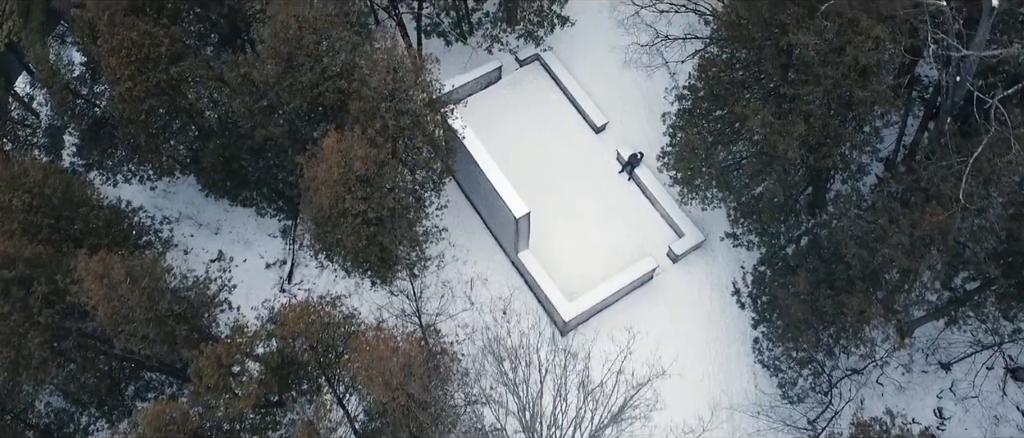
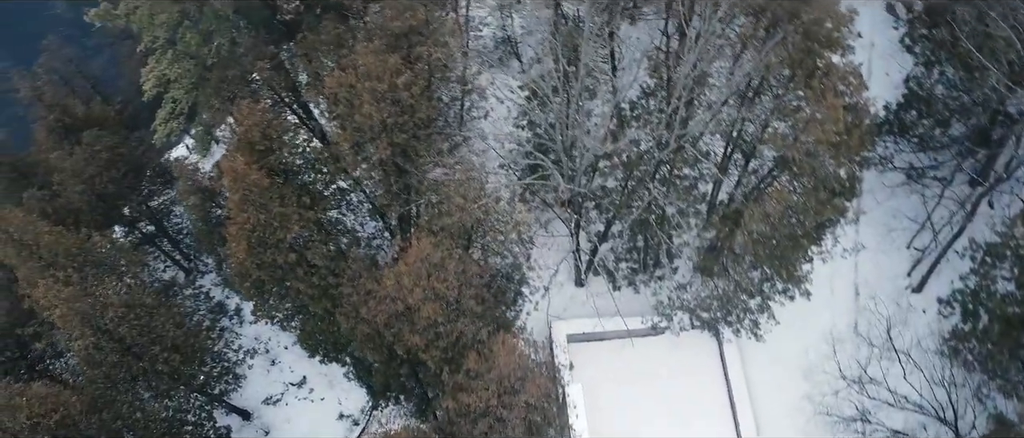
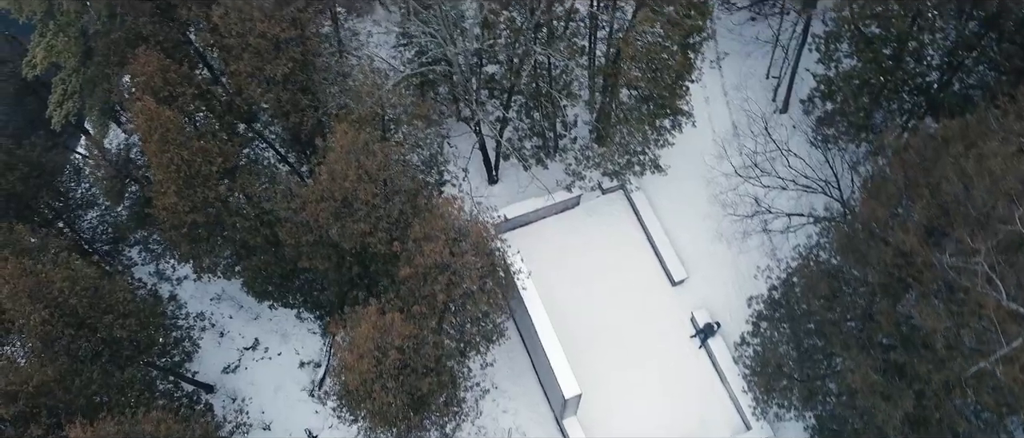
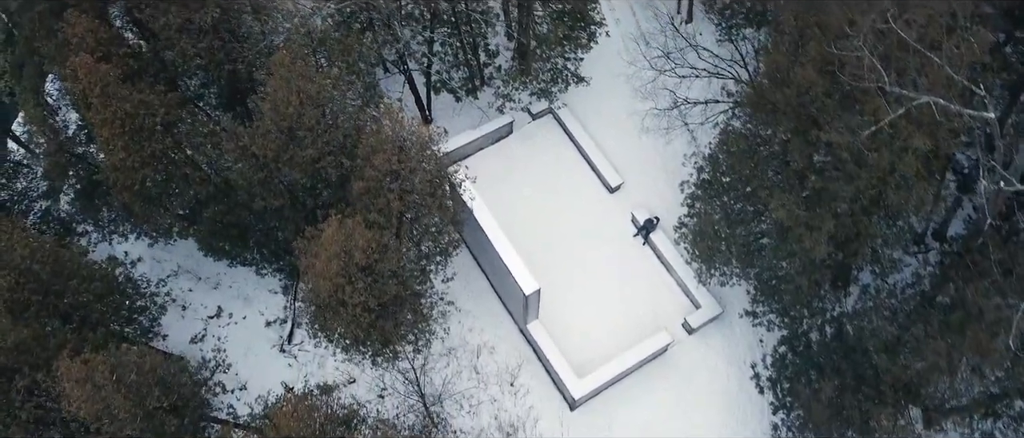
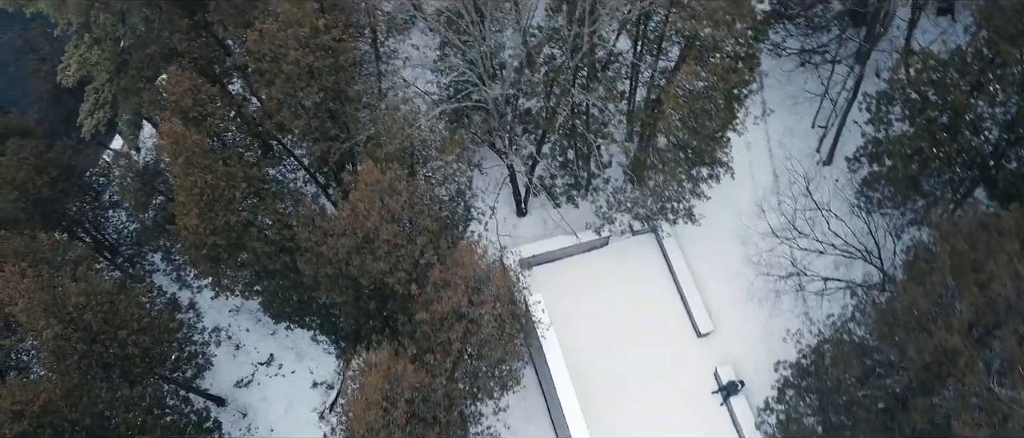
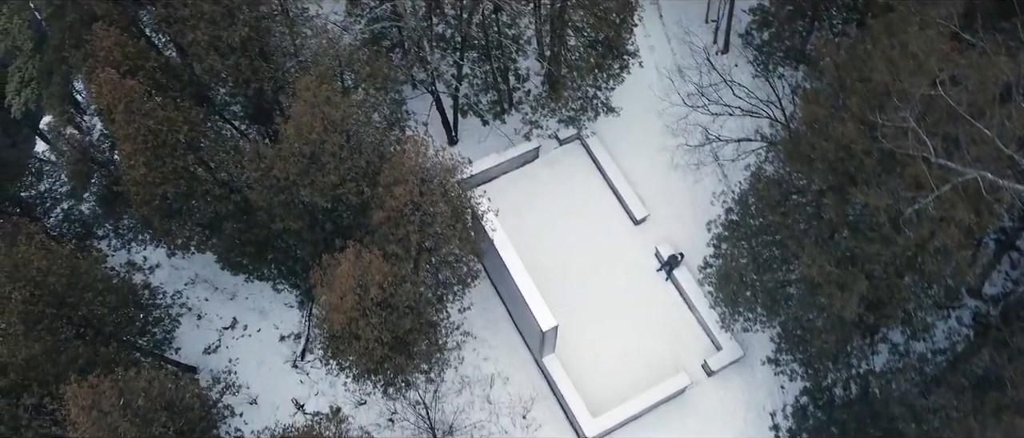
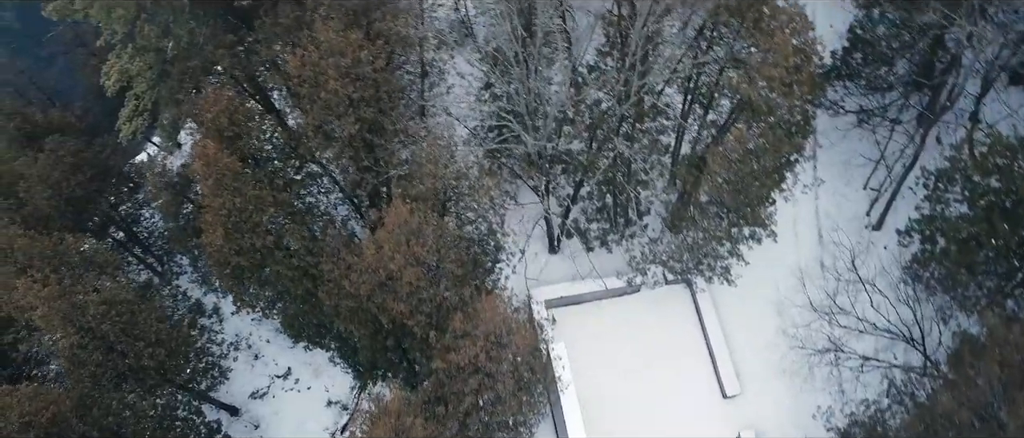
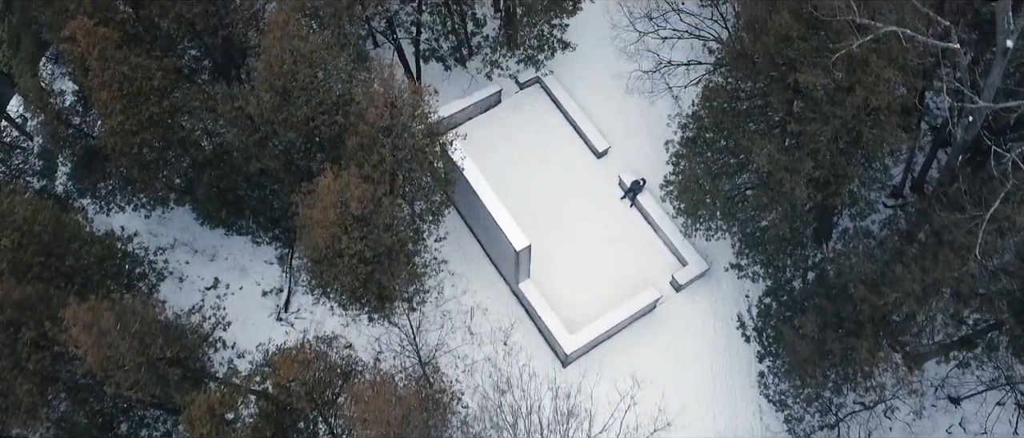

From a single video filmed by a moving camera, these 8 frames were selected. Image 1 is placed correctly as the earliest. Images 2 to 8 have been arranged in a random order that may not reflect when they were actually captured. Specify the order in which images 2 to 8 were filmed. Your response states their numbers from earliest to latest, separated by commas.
8, 4, 6, 3, 5, 7, 2
